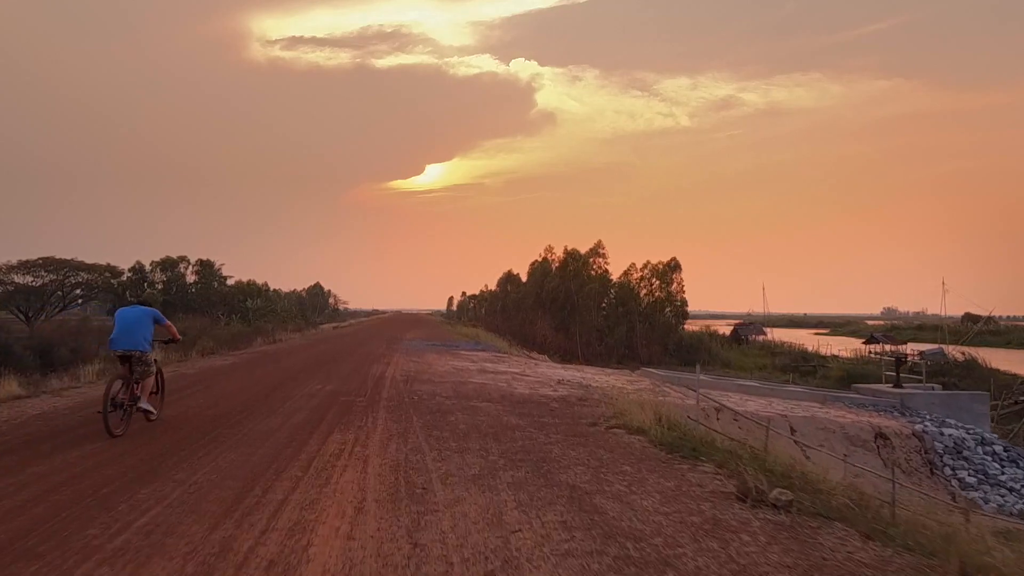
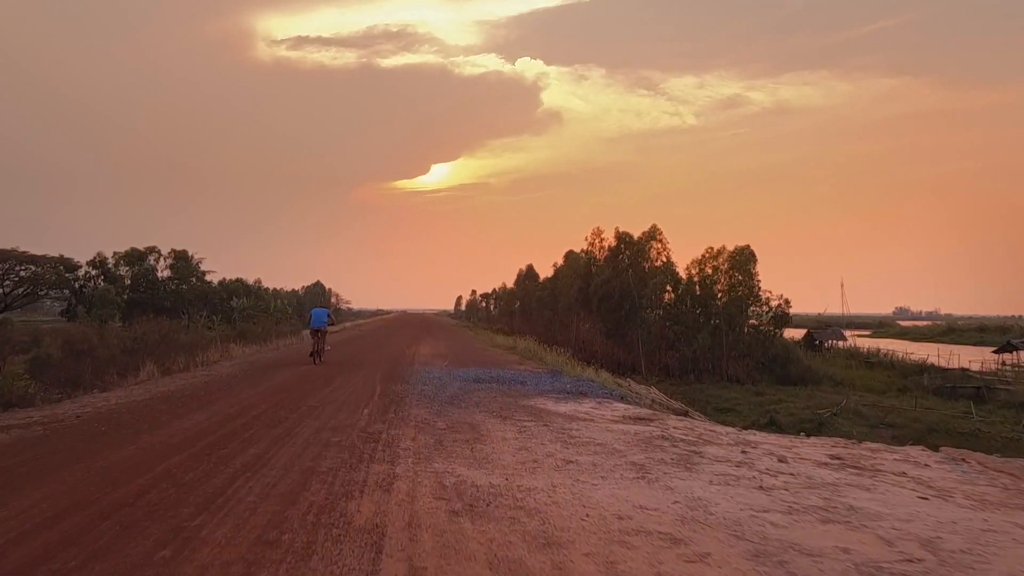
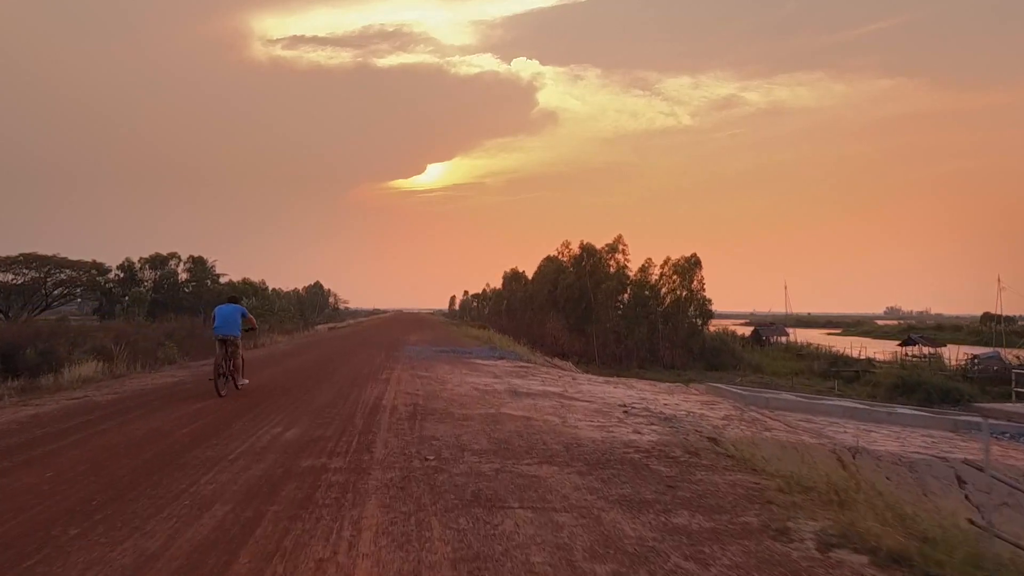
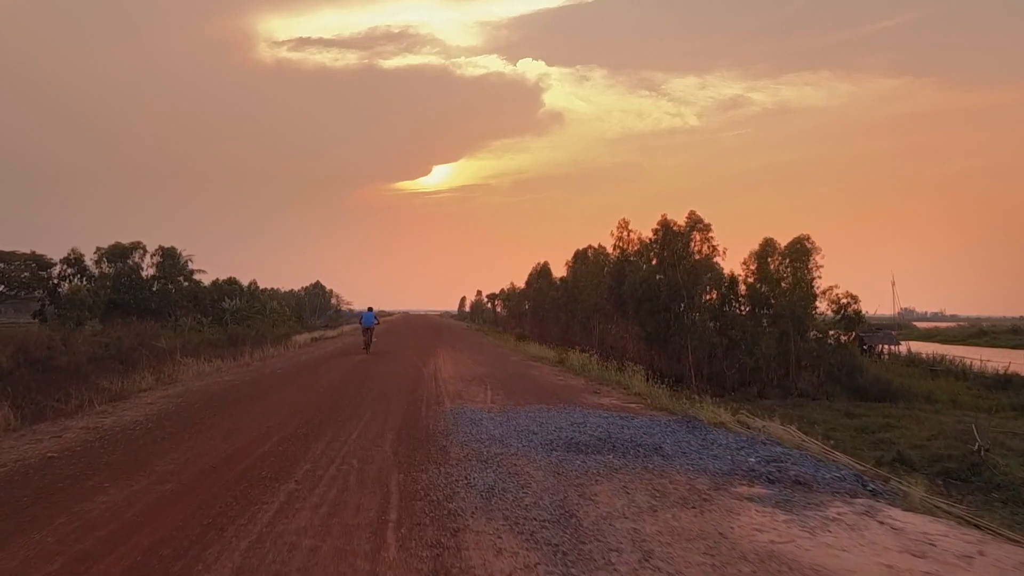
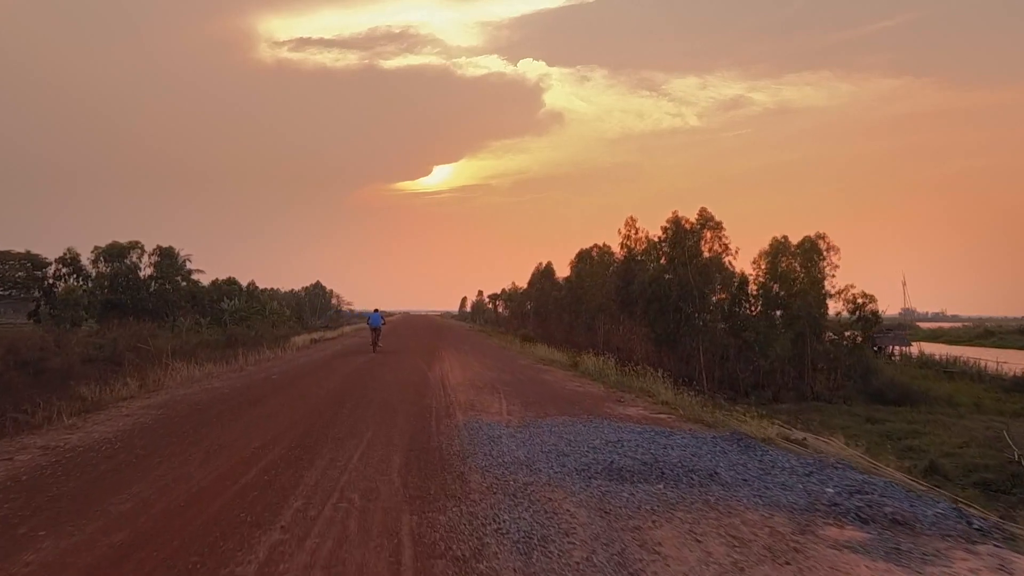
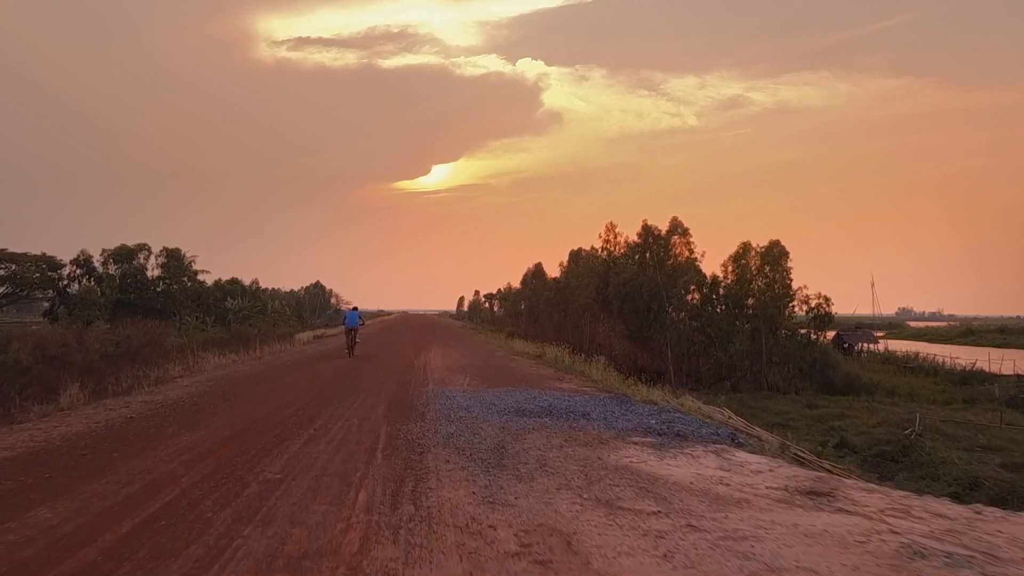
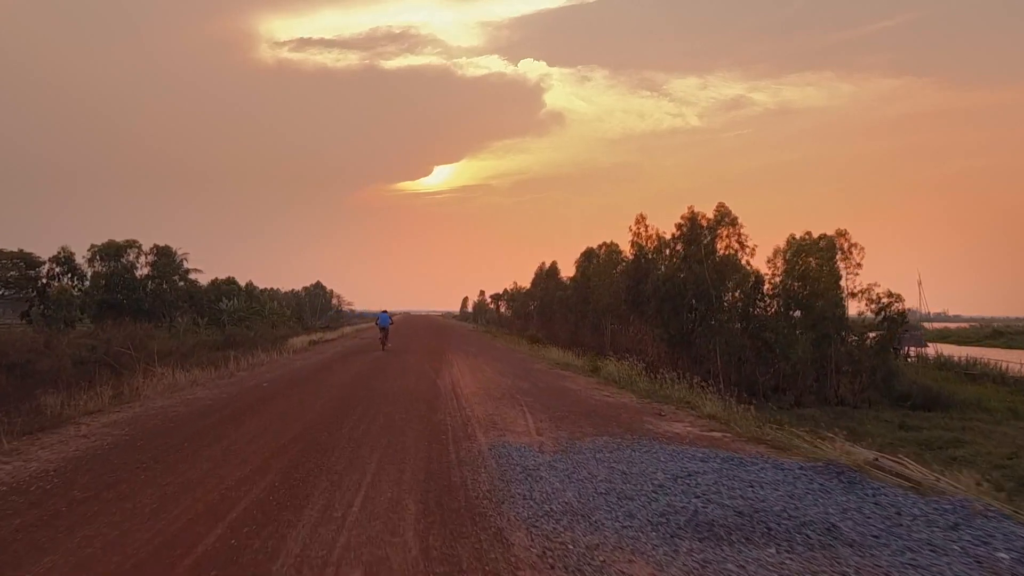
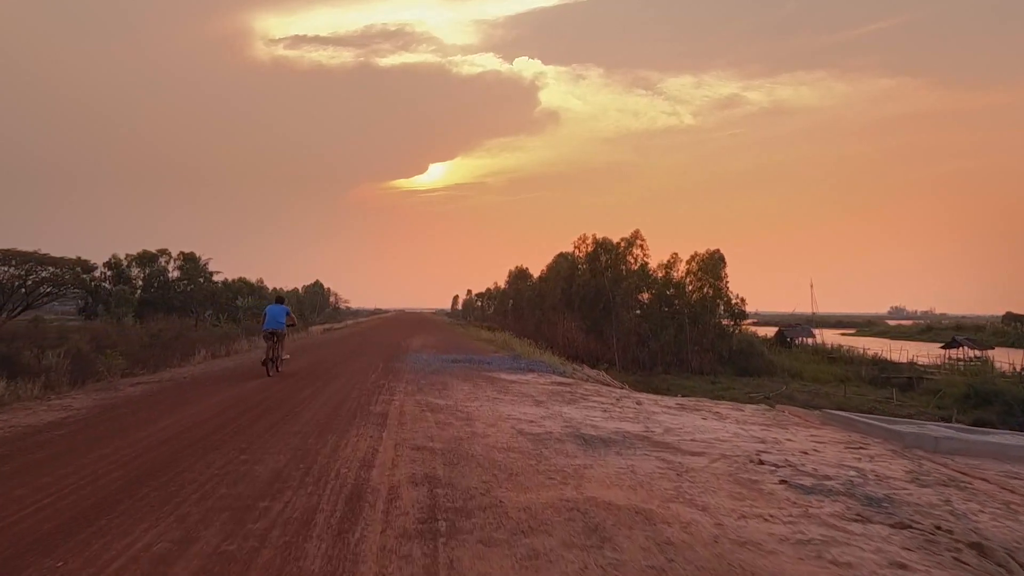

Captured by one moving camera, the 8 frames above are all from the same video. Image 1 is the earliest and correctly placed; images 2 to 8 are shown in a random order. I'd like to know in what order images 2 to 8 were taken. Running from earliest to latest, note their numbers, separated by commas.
3, 8, 2, 6, 4, 5, 7
